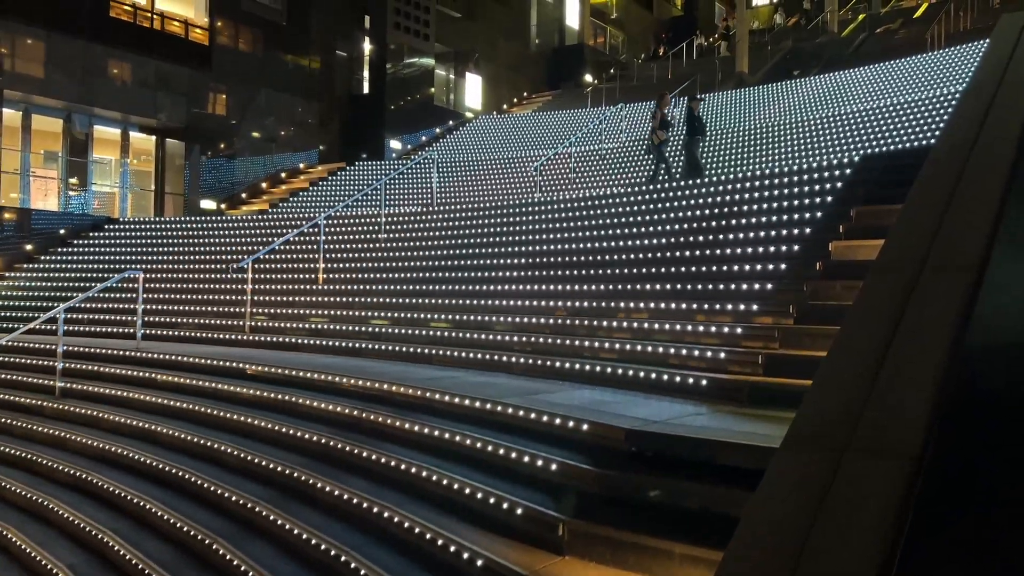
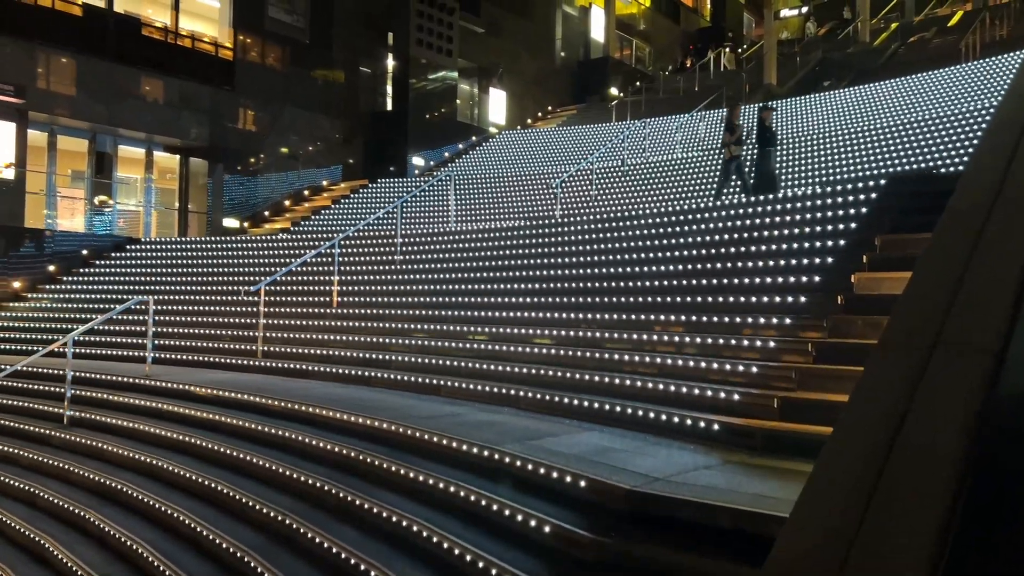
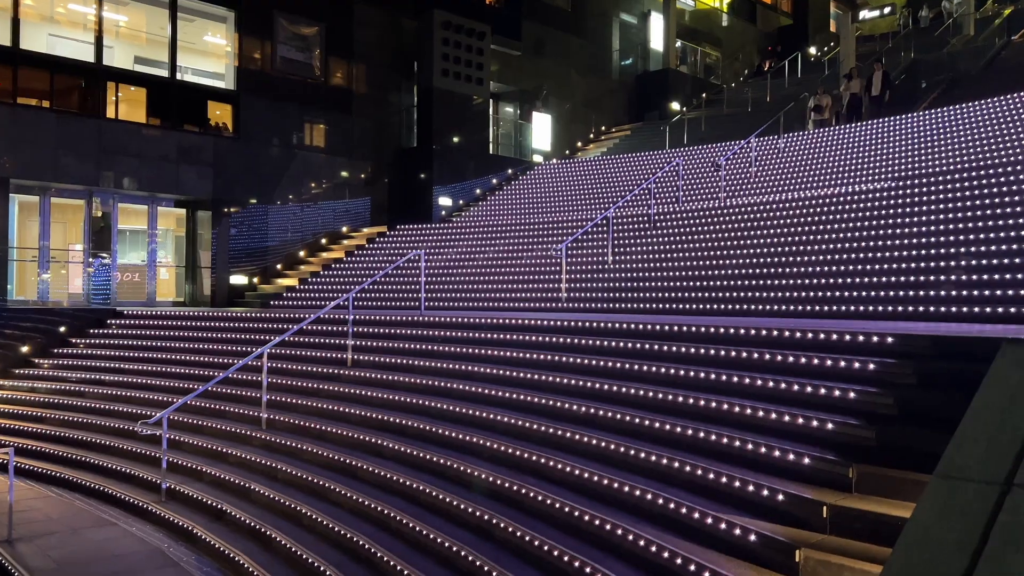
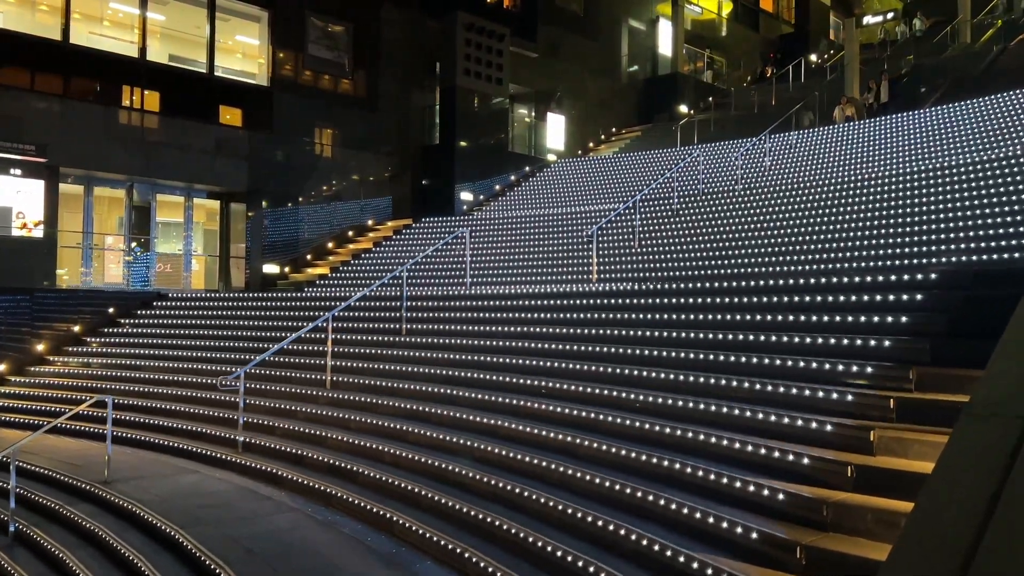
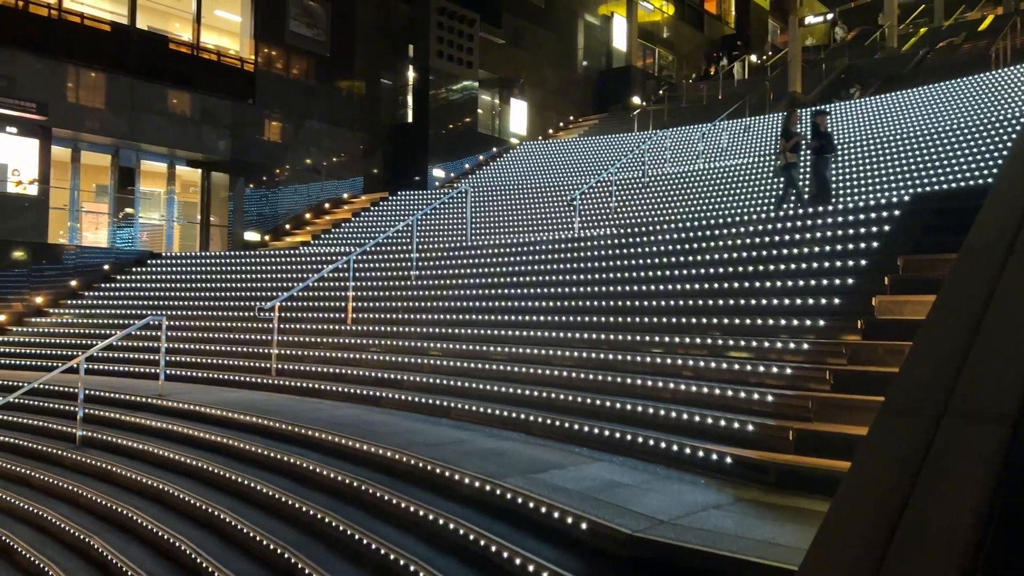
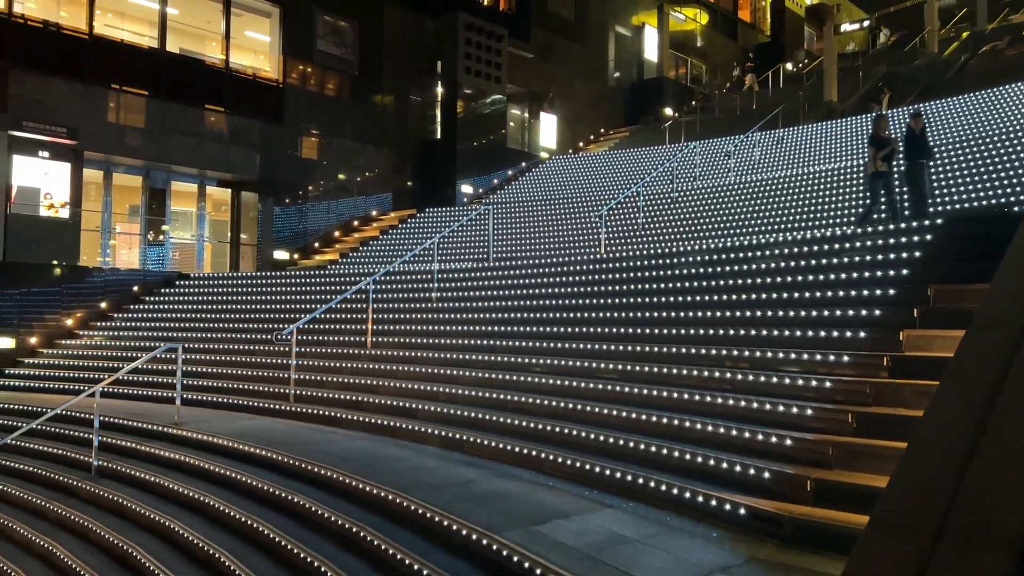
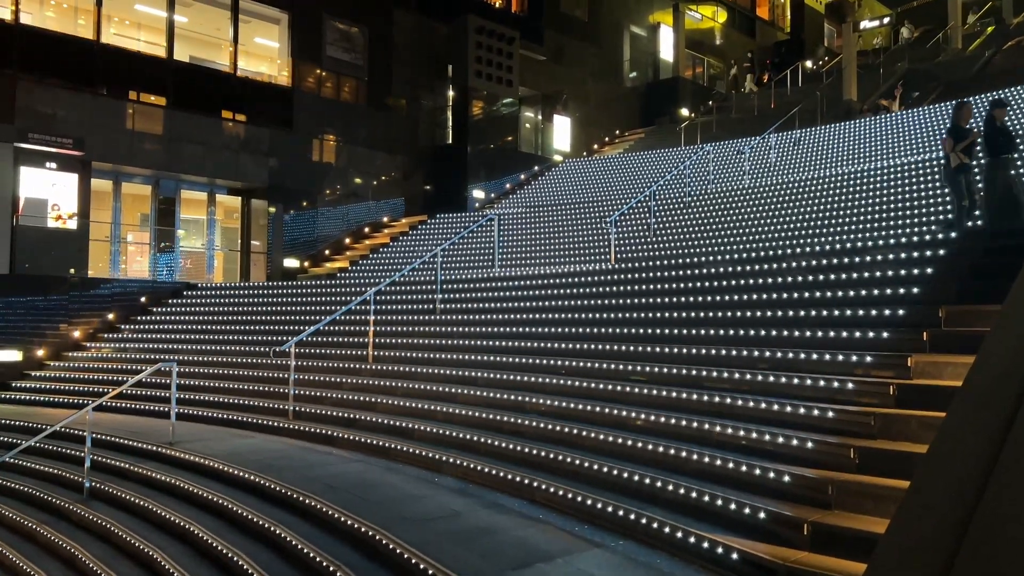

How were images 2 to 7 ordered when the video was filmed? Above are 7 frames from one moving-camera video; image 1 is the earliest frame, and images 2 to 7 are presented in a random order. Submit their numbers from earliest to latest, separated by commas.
2, 5, 6, 7, 4, 3
